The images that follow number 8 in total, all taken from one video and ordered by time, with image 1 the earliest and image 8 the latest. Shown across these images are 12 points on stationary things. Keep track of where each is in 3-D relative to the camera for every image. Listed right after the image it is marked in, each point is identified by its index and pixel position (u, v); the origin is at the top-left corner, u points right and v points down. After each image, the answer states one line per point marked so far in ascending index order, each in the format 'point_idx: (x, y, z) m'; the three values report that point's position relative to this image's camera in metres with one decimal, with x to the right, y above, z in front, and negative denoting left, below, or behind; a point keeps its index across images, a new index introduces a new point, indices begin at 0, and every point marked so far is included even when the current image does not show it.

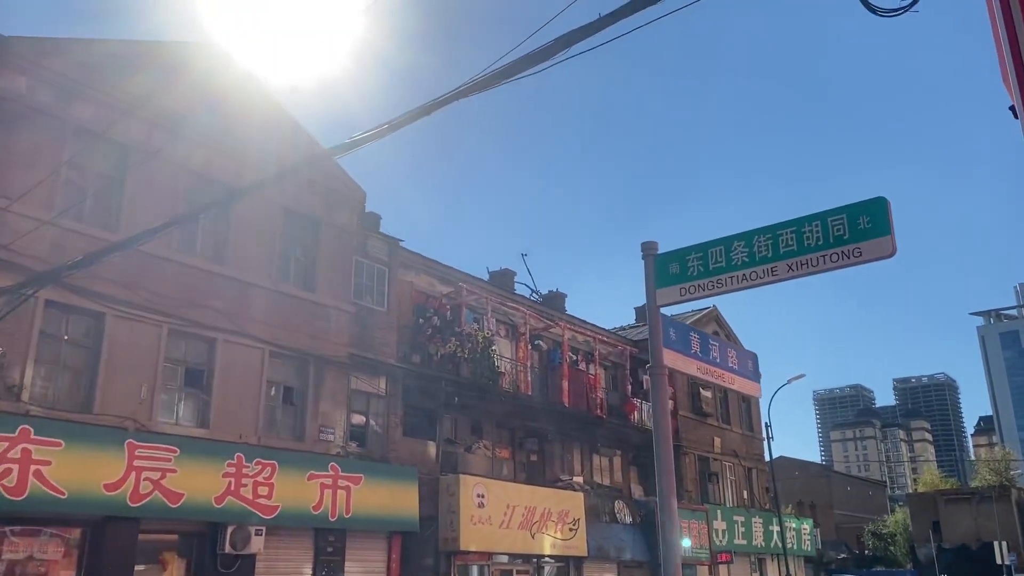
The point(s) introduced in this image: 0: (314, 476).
0: (-3.4, -3.3, +15.2) m
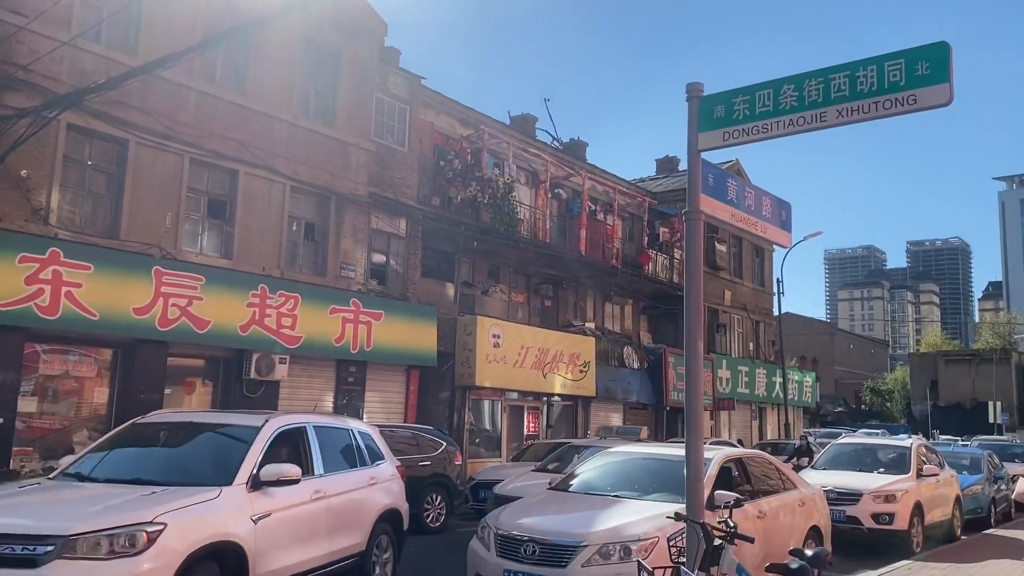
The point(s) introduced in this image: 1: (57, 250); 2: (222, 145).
0: (-3.1, -0.4, +15.6) m
1: (-6.2, +0.5, +11.9) m
2: (-4.8, +2.4, +14.4) m
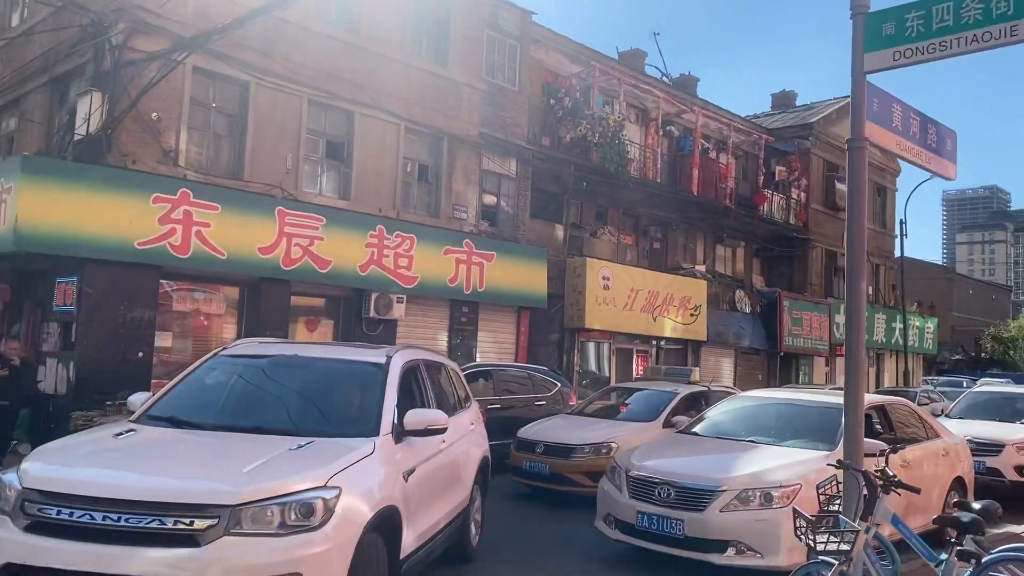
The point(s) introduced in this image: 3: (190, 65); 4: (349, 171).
0: (-1.1, +0.7, +15.6) m
1: (-4.6, +1.4, +12.3) m
2: (-2.9, +3.4, +14.4) m
3: (-4.7, +3.3, +12.7) m
4: (-2.8, +2.0, +14.8) m
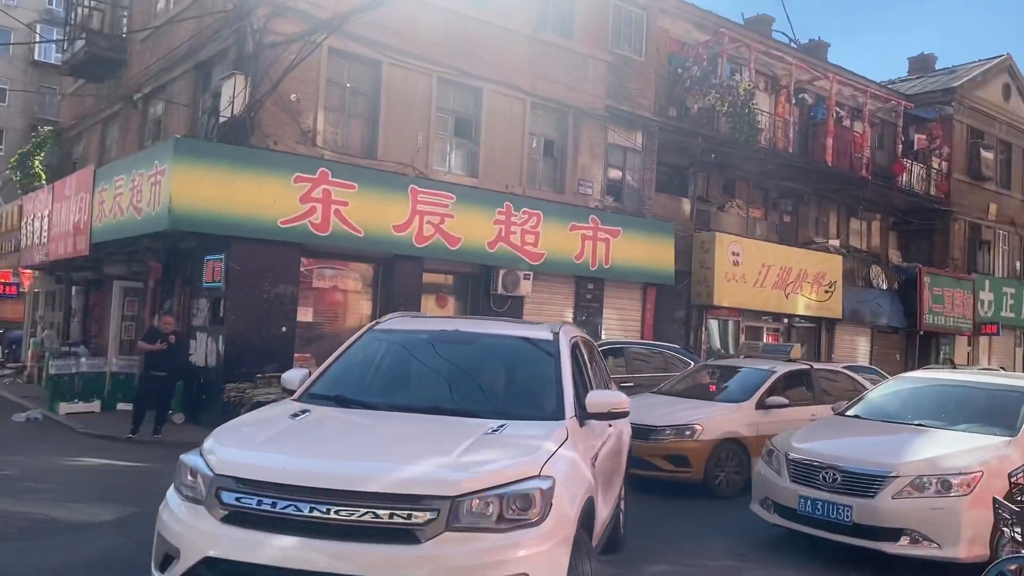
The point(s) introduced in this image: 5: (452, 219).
0: (+1.2, +1.1, +15.5) m
1: (-2.7, +1.7, +12.6) m
2: (-0.8, +3.8, +14.4) m
3: (-2.8, +3.6, +12.9) m
4: (-0.6, +2.4, +14.8) m
5: (-1.0, +1.1, +13.9) m
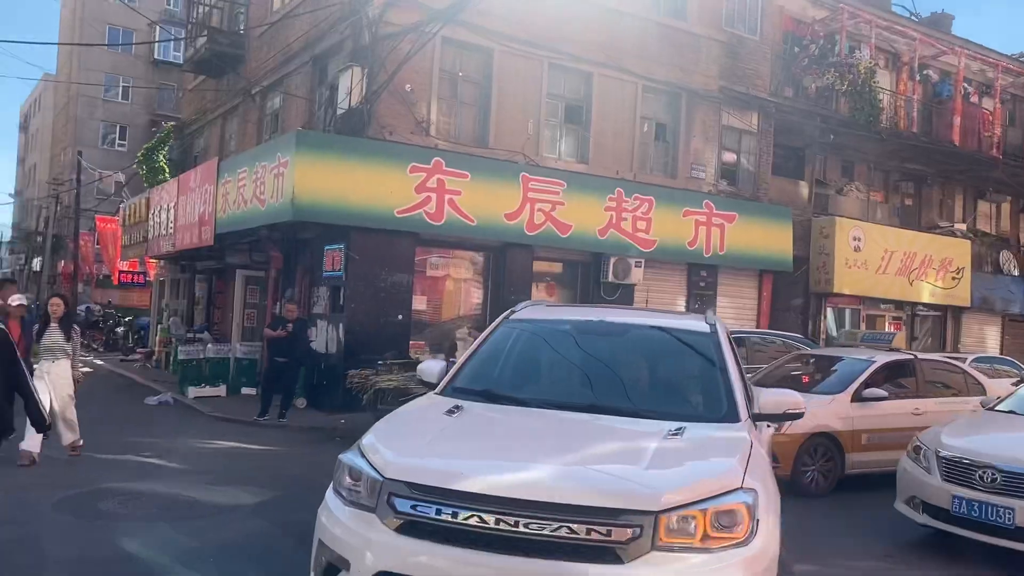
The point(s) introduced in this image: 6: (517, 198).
0: (+3.1, +1.3, +15.1) m
1: (-1.0, +1.9, +12.6) m
2: (+1.1, +4.0, +14.3) m
3: (-1.1, +3.8, +13.0) m
4: (+1.3, +2.6, +14.6) m
5: (+0.8, +1.3, +13.8) m
6: (+0.1, +1.4, +13.3) m
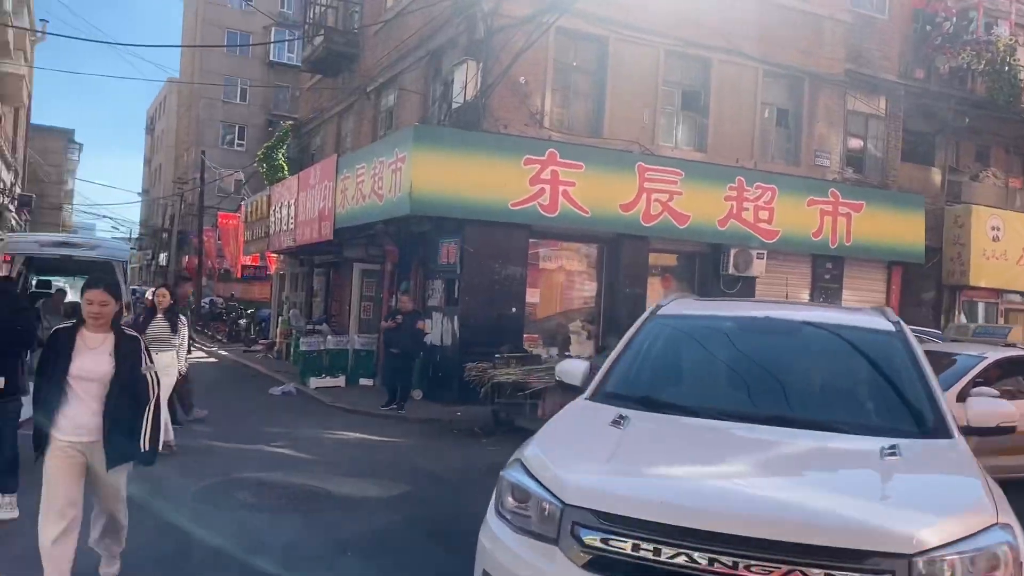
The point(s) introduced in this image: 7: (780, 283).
0: (+5.0, +1.4, +14.5) m
1: (+0.6, +2.0, +12.5) m
2: (+2.9, +4.1, +13.9) m
3: (+0.6, +3.9, +12.9) m
4: (+3.2, +2.7, +14.2) m
5: (+2.6, +1.4, +13.4) m
6: (+1.8, +1.5, +13.1) m
7: (+4.5, +0.1, +14.7) m
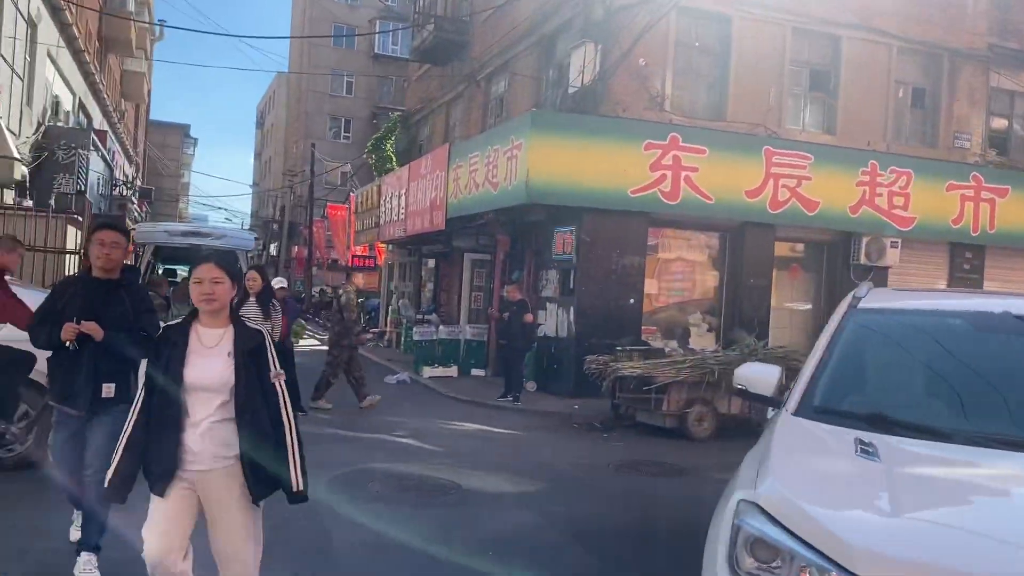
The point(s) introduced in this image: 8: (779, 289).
0: (+6.9, +1.6, +13.5) m
1: (+2.3, +2.1, +12.0) m
2: (+4.7, +4.2, +13.1) m
3: (+2.3, +4.0, +12.3) m
4: (+5.0, +2.9, +13.4) m
5: (+4.4, +1.6, +12.7) m
6: (+3.5, +1.6, +12.5) m
7: (+6.4, +0.2, +13.8) m
8: (+4.2, 0.0, +13.7) m
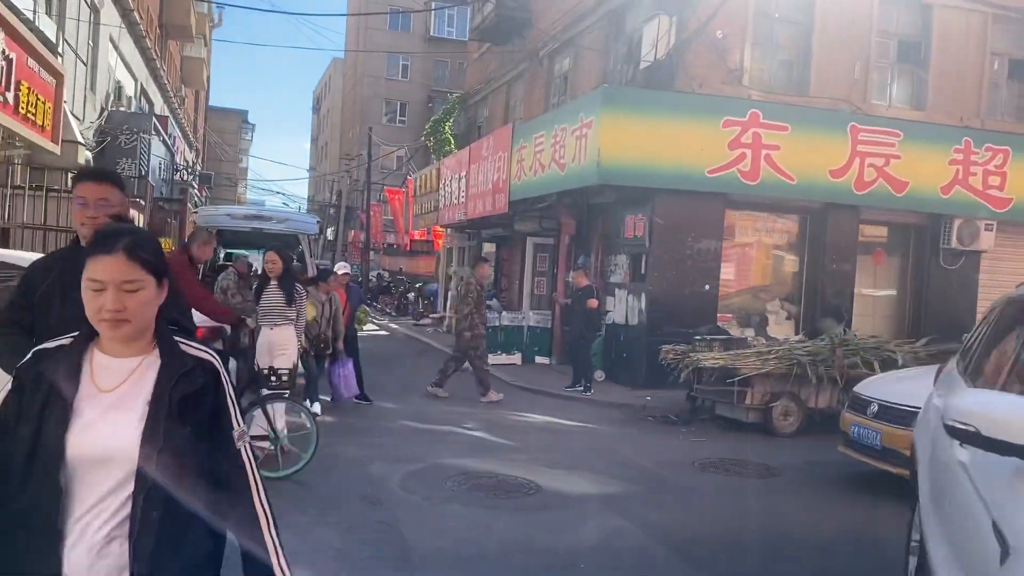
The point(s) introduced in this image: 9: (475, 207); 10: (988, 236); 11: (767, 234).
0: (+7.9, +1.8, +12.6) m
1: (+3.2, +2.3, +11.3) m
2: (+5.7, +4.4, +12.2) m
3: (+3.3, +4.2, +11.6) m
4: (+6.0, +3.1, +12.5) m
5: (+5.3, +1.7, +11.9) m
6: (+4.5, +1.8, +11.7) m
7: (+7.4, +0.4, +12.9) m
8: (+5.2, +0.2, +13.0) m
9: (-0.7, +1.6, +16.8) m
10: (+6.8, +0.7, +12.4) m
11: (+3.6, +0.8, +12.3) m
